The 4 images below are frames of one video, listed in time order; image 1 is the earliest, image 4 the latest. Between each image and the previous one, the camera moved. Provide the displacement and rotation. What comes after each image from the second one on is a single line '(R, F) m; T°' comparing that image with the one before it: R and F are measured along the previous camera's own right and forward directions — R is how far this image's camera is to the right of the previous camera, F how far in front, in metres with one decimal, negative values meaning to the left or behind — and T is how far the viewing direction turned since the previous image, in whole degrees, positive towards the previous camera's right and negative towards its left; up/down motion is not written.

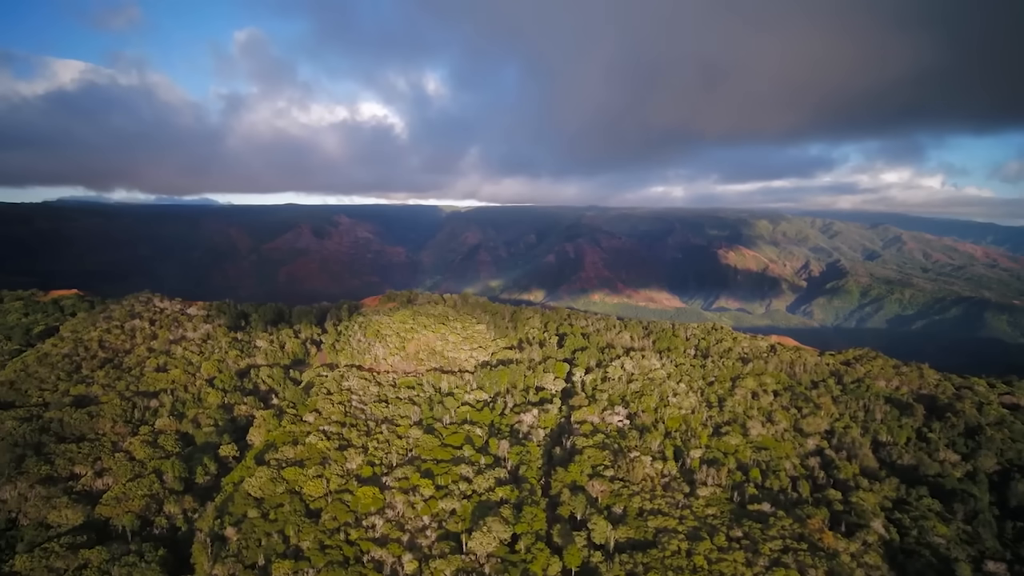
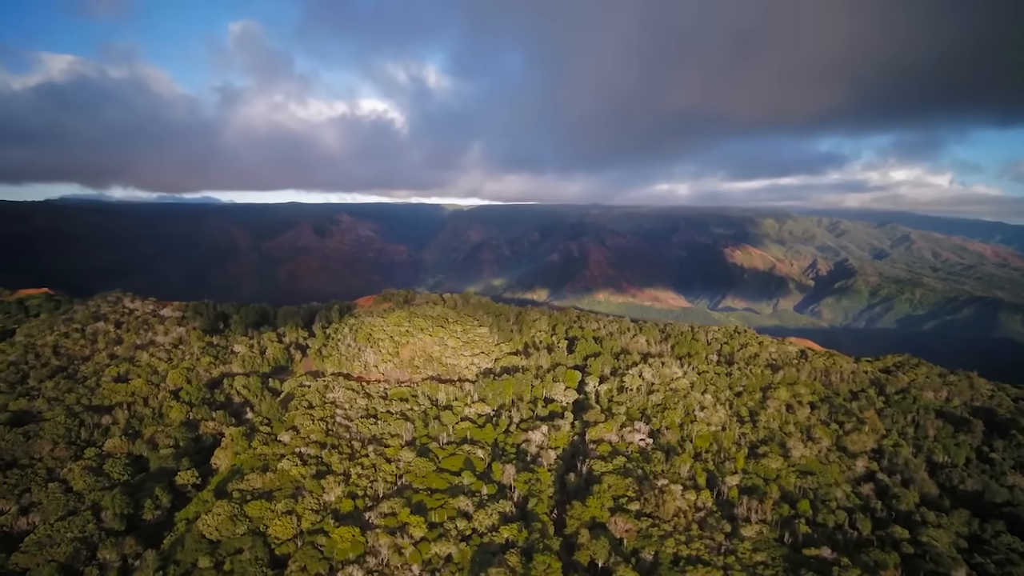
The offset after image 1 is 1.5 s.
(-0.4, +7.5) m; 0°
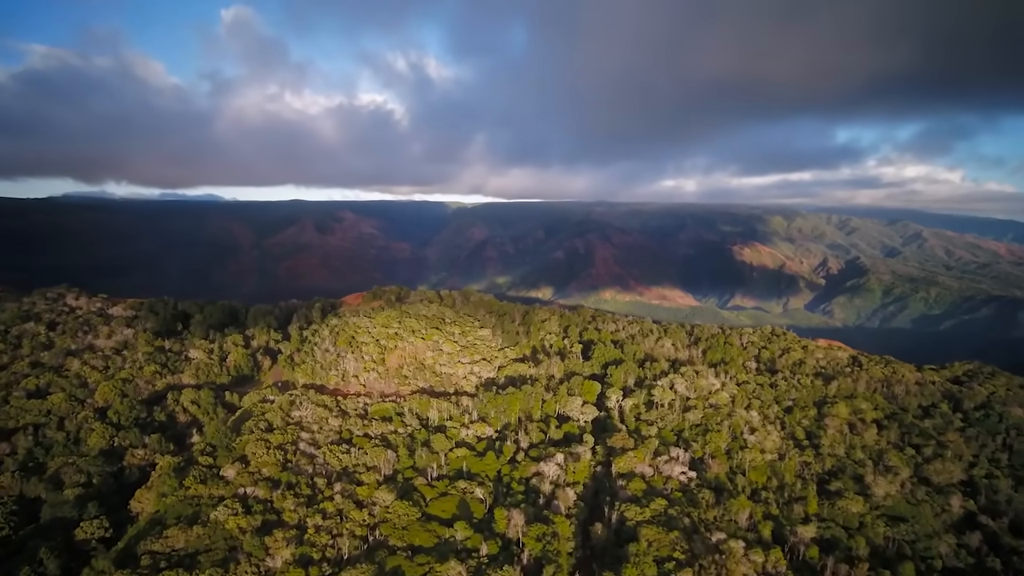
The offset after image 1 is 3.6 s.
(-0.3, +10.6) m; 0°
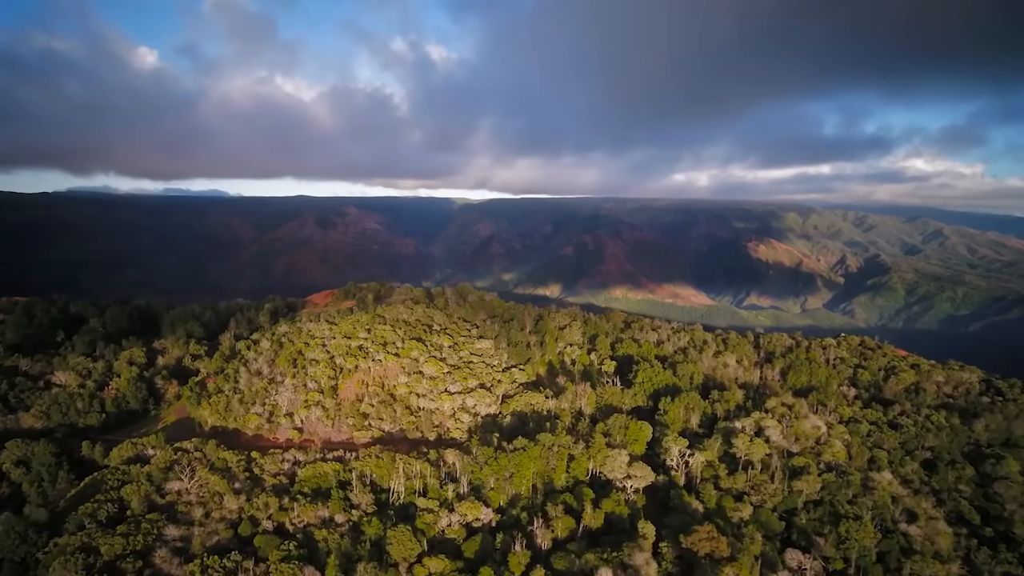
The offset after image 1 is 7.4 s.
(-0.3, +17.9) m; -1°
